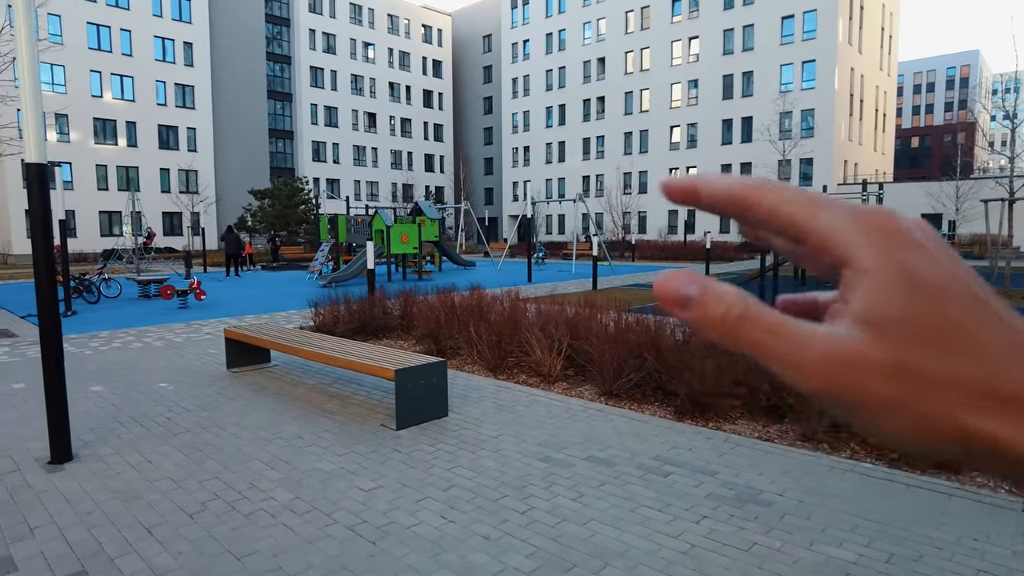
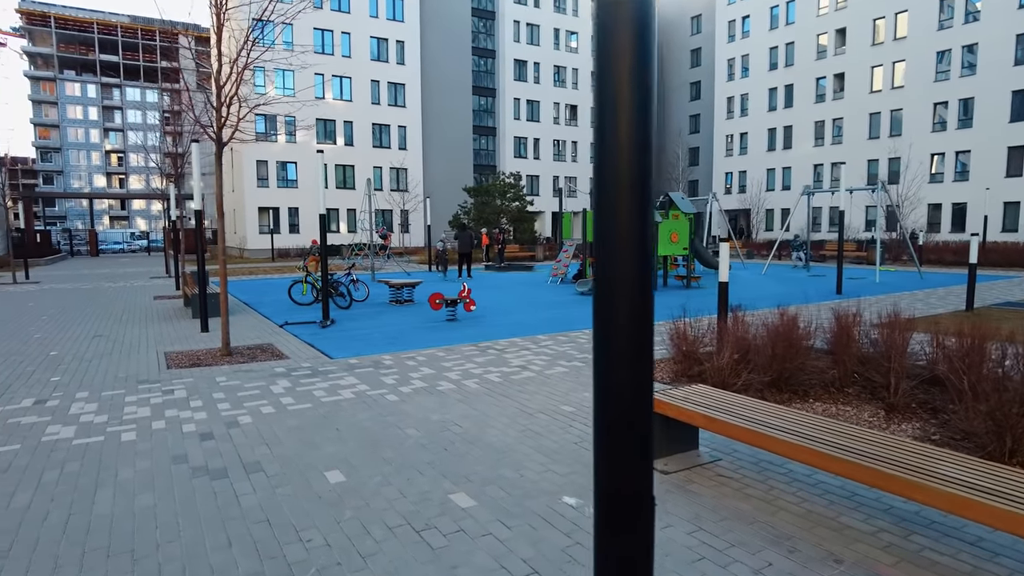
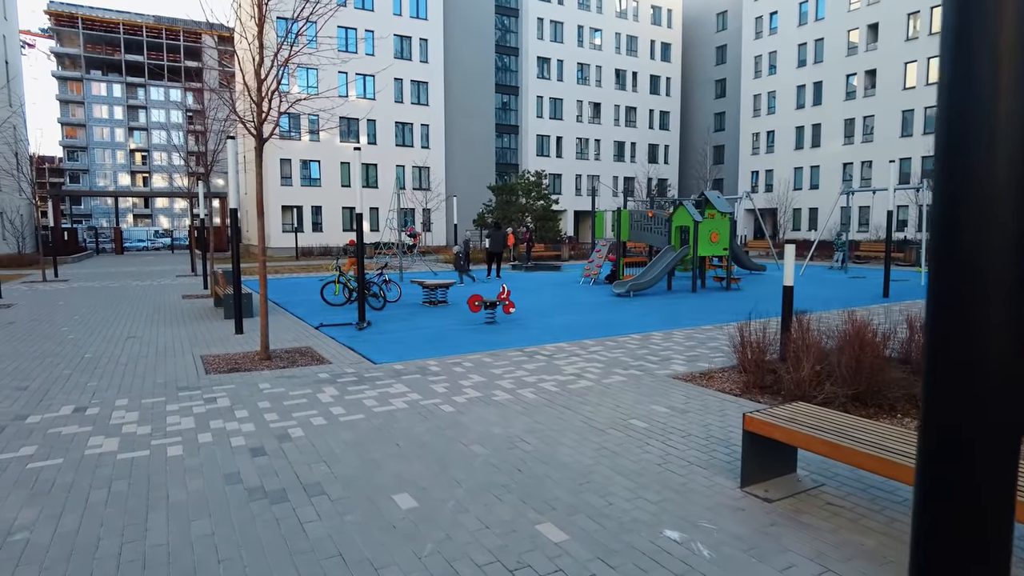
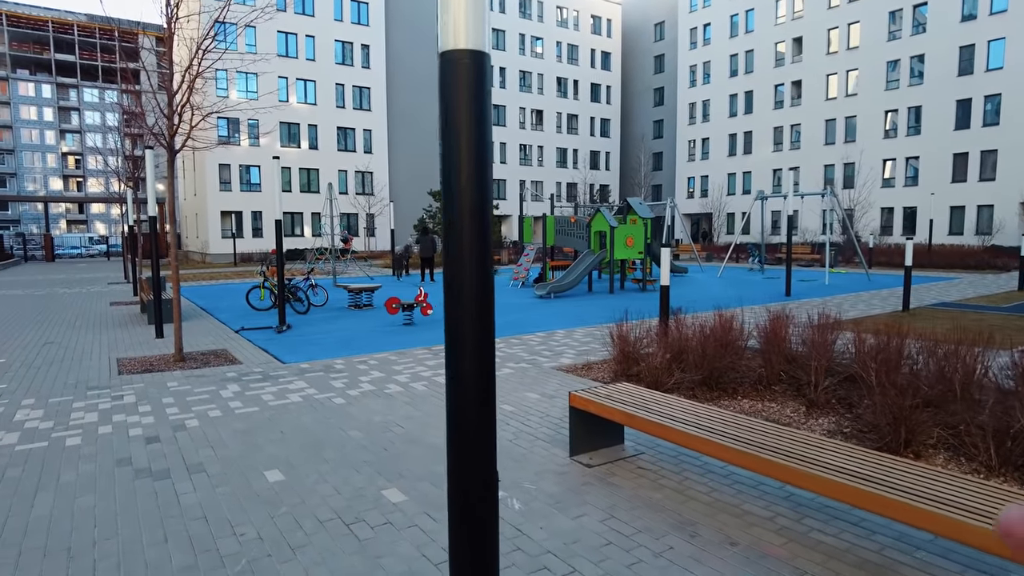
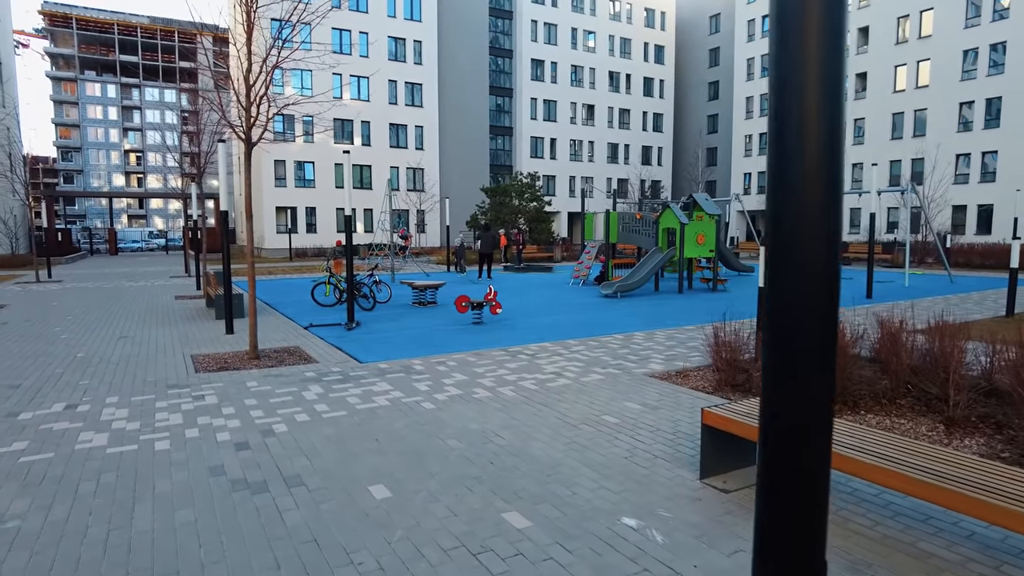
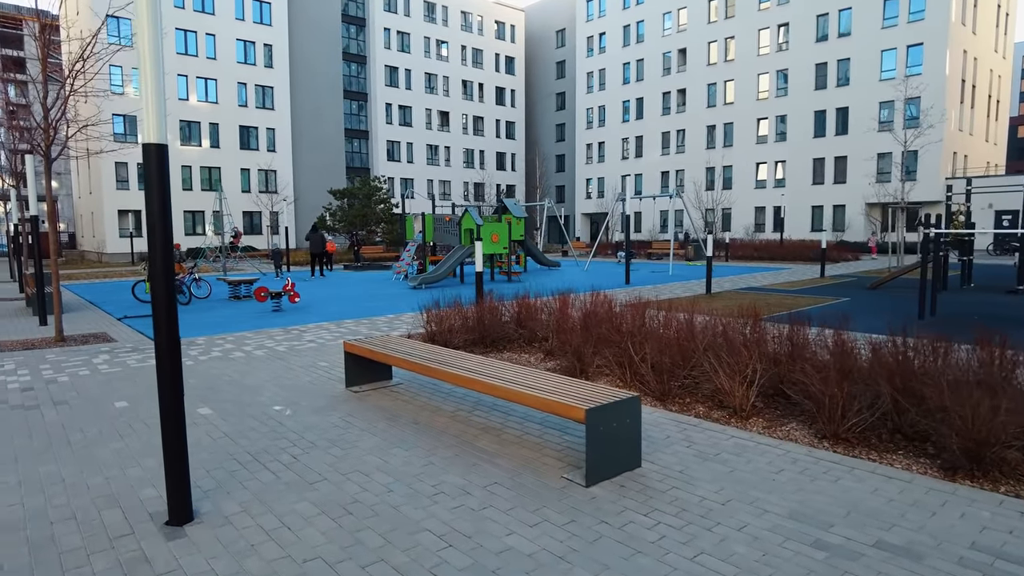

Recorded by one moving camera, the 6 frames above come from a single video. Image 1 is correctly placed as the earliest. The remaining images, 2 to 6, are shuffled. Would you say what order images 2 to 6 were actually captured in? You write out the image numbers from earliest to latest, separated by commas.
6, 4, 2, 5, 3
